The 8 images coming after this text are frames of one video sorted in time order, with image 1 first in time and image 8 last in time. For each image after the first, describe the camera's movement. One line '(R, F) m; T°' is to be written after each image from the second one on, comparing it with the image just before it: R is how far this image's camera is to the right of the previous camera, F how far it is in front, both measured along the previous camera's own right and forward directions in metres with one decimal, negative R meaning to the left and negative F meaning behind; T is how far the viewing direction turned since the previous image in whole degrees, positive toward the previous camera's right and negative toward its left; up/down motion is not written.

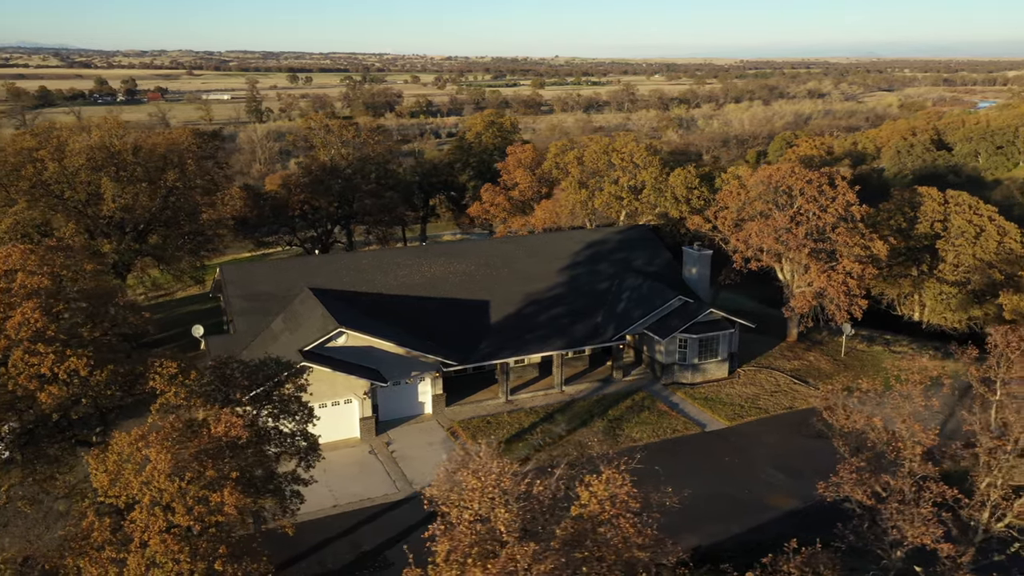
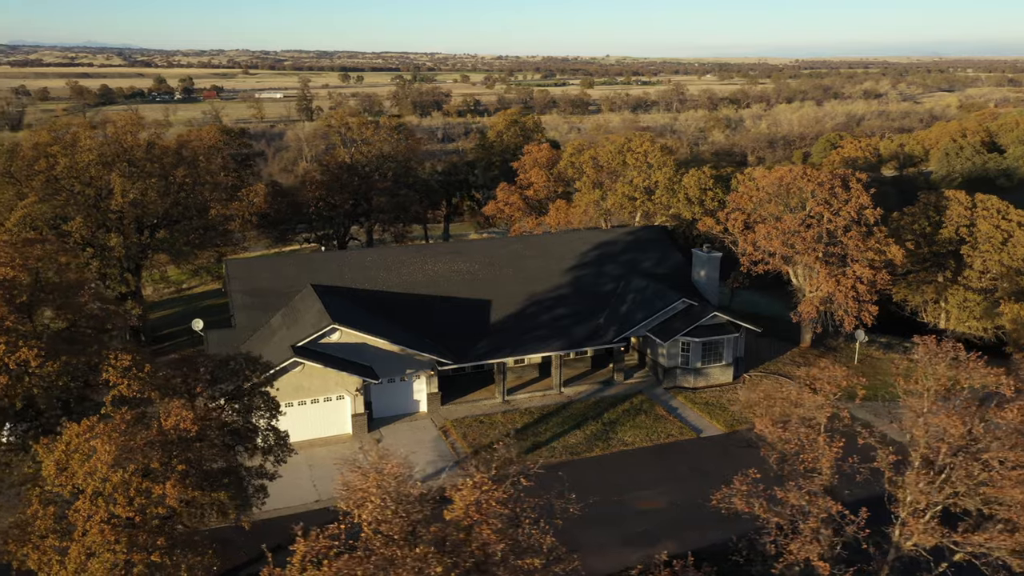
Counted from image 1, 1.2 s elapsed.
(+1.2, +0.2) m; -3°
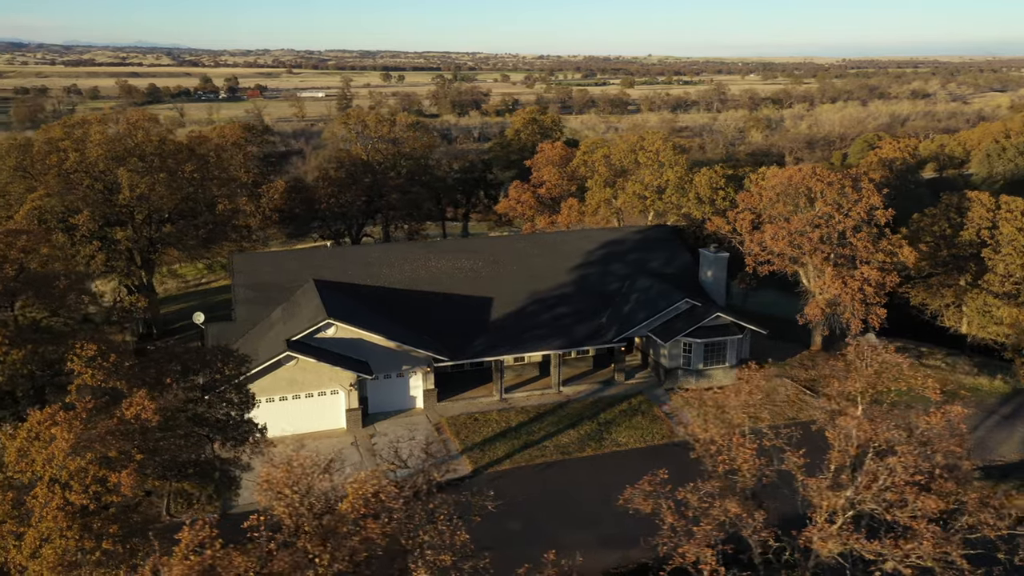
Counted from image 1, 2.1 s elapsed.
(+1.0, +0.1) m; -2°
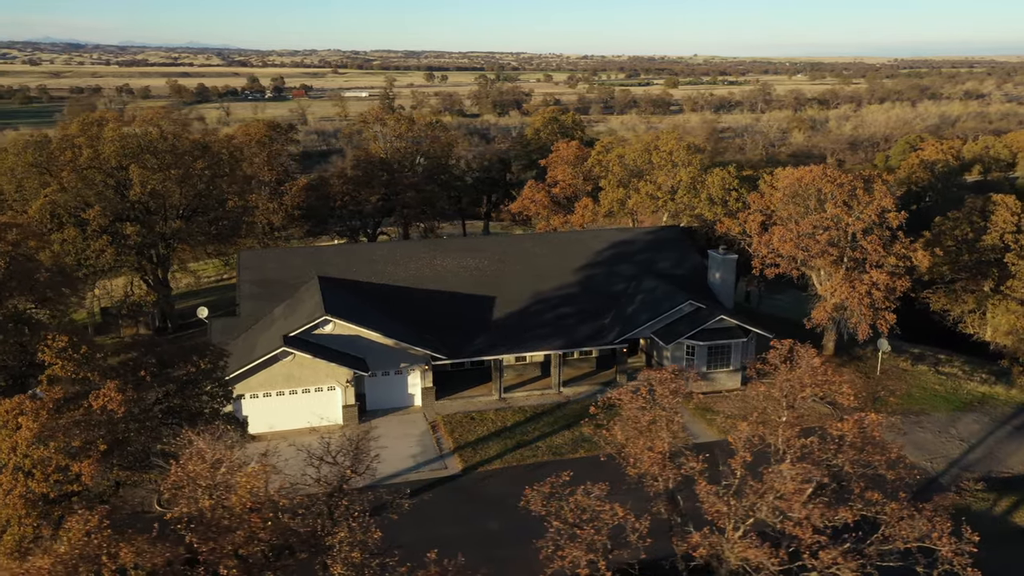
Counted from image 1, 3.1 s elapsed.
(+1.0, +0.1) m; -3°
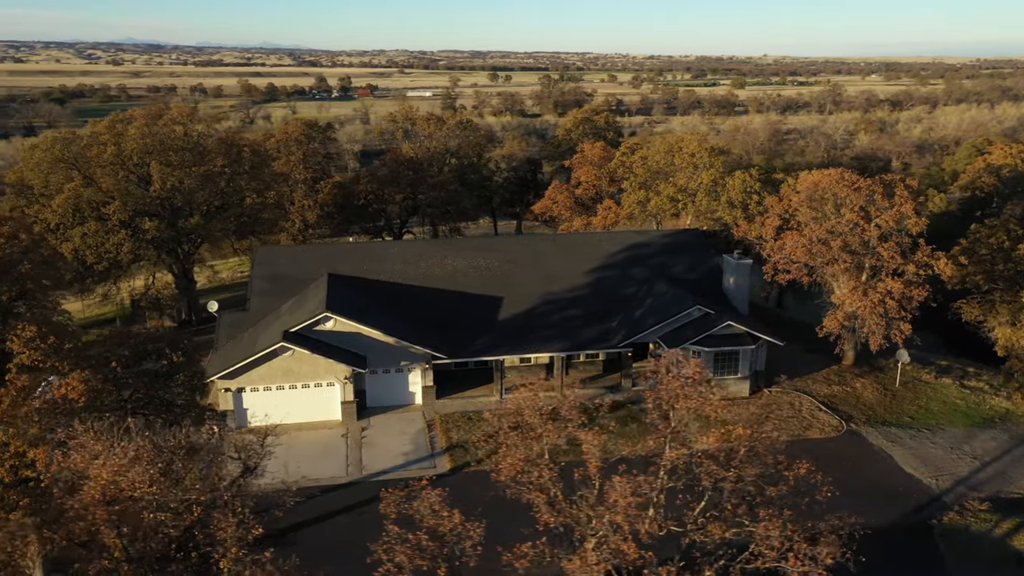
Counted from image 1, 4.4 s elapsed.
(+1.4, +0.1) m; -4°
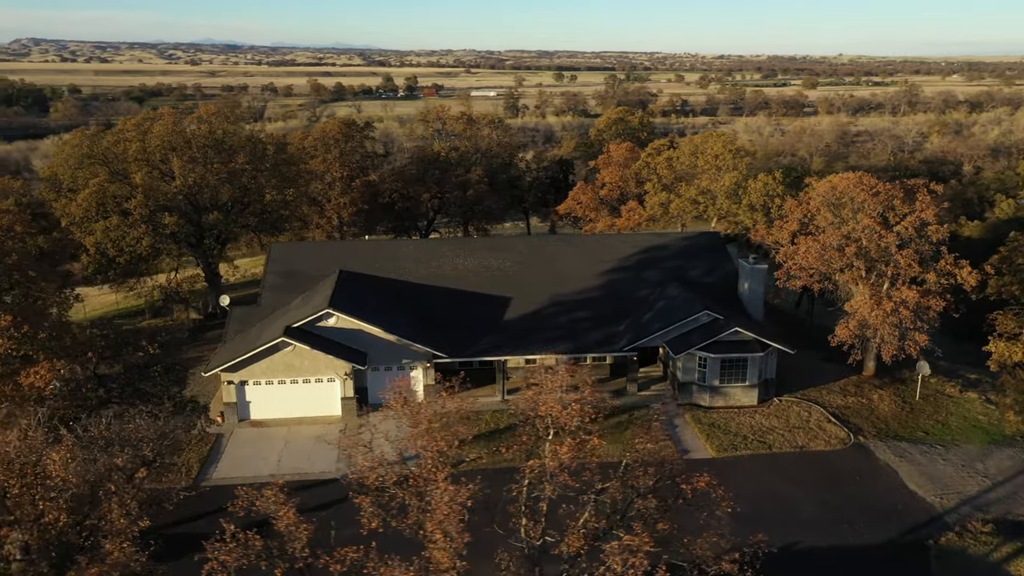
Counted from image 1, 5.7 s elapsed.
(+1.4, +0.1) m; -4°
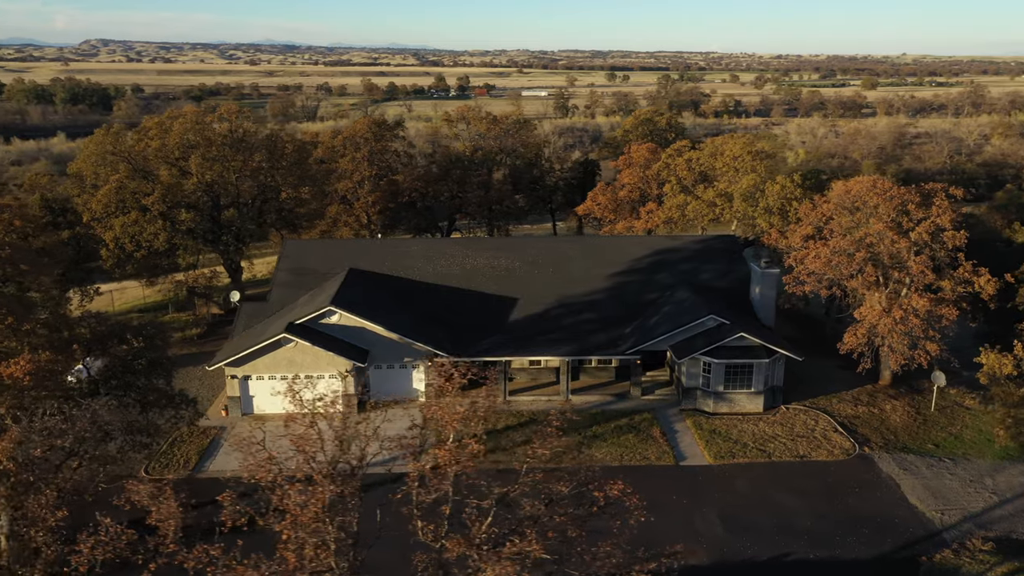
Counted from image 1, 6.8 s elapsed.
(+1.1, +0.1) m; -3°
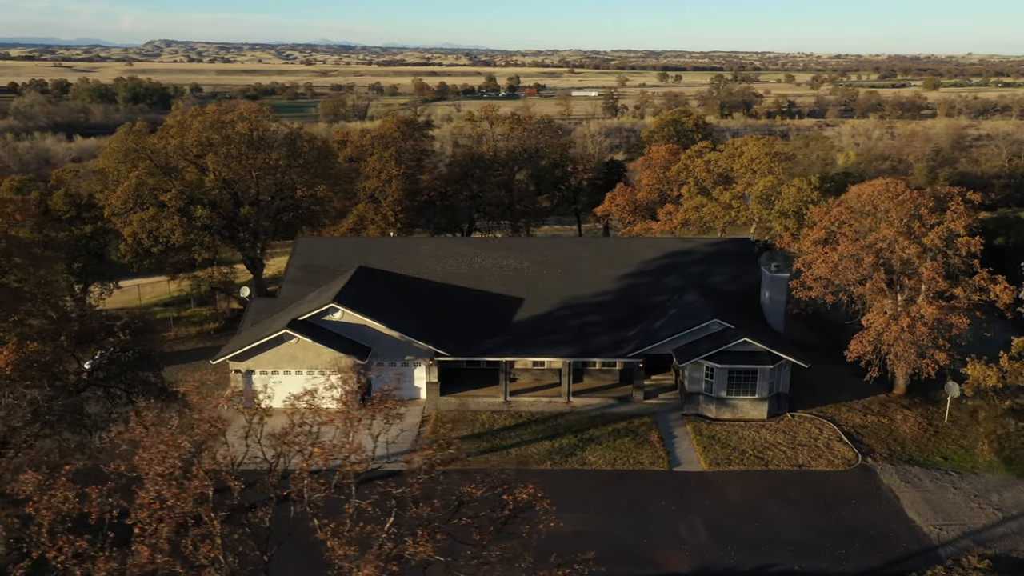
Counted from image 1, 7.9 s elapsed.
(+1.1, 0.0) m; -3°
